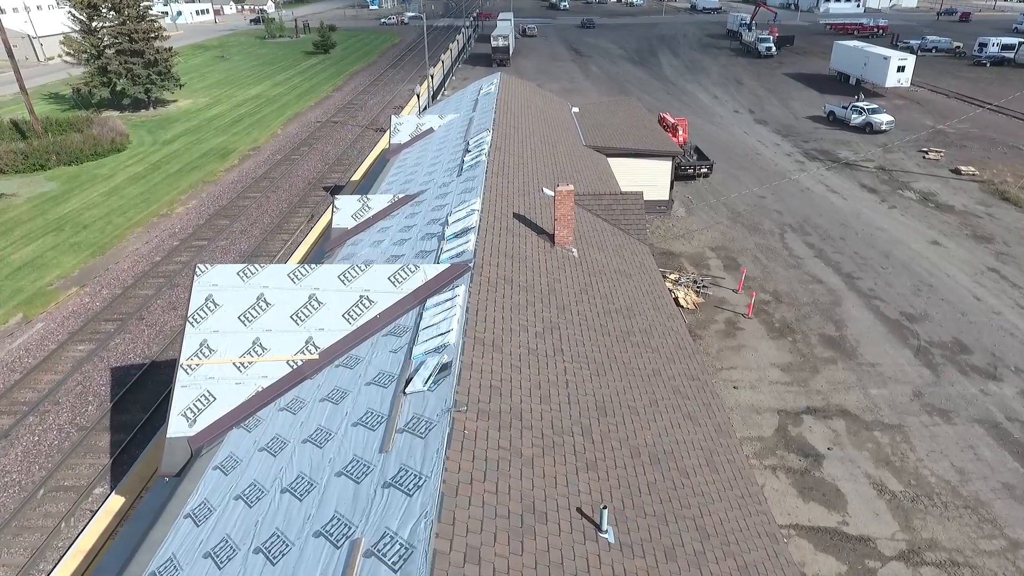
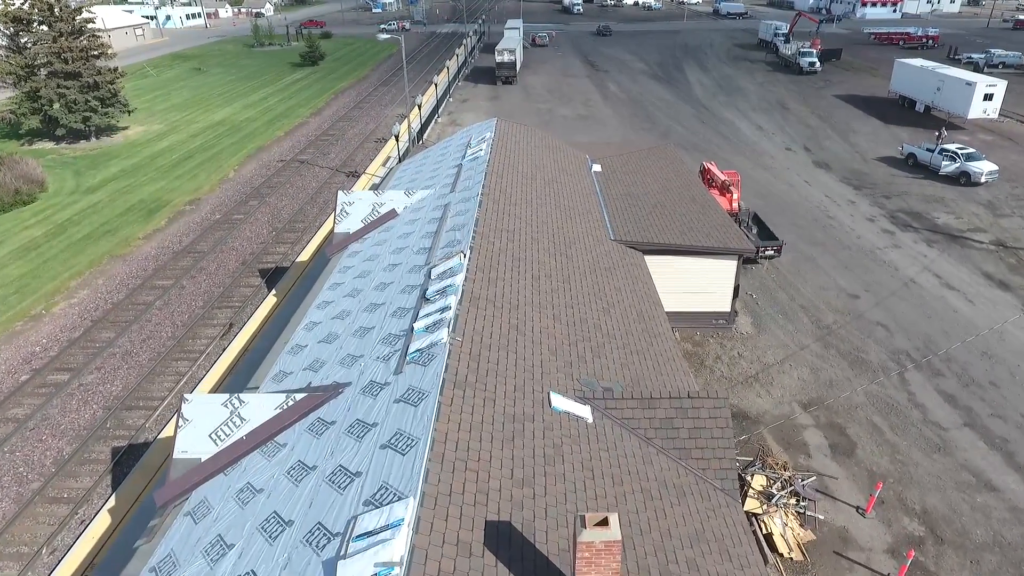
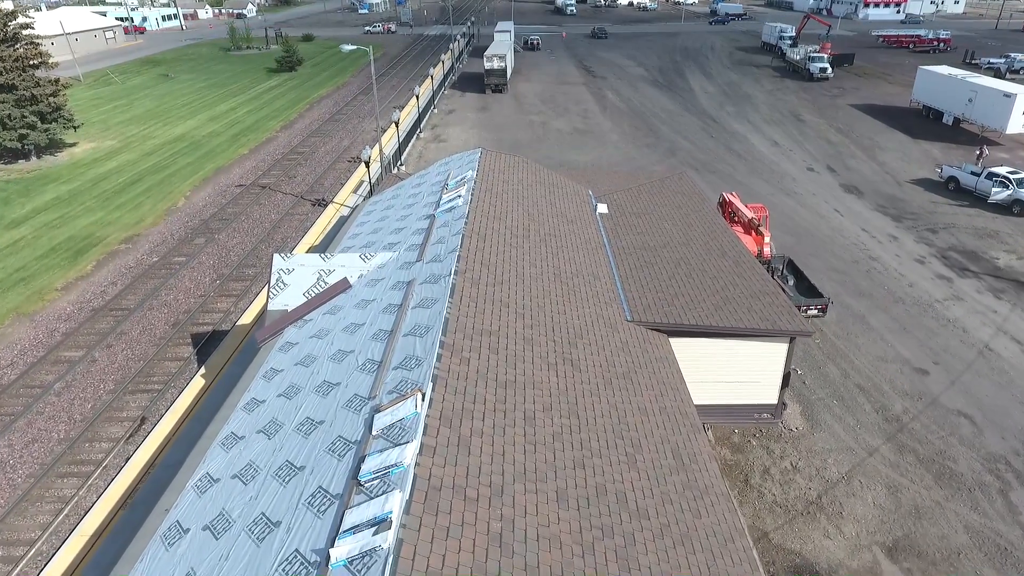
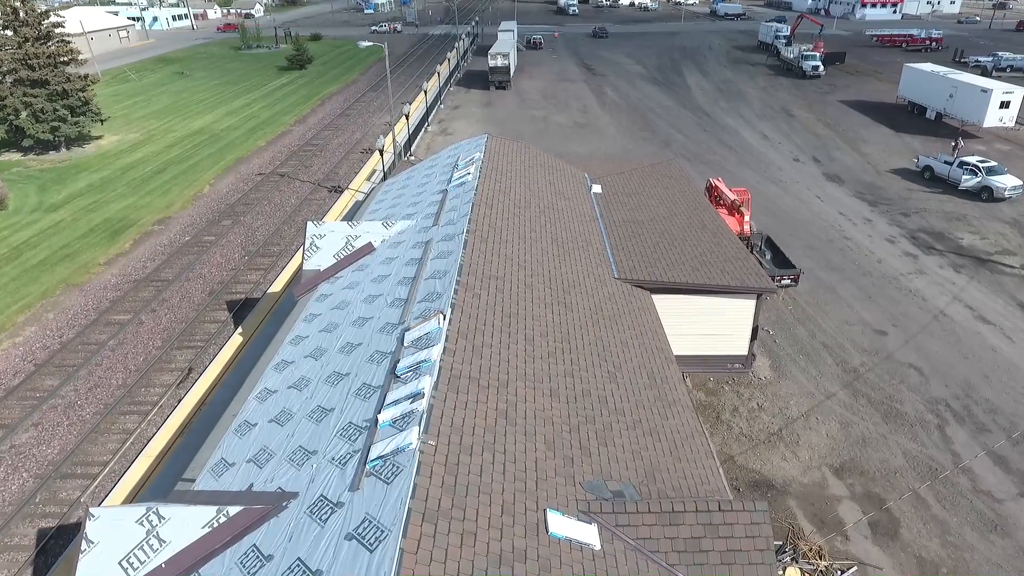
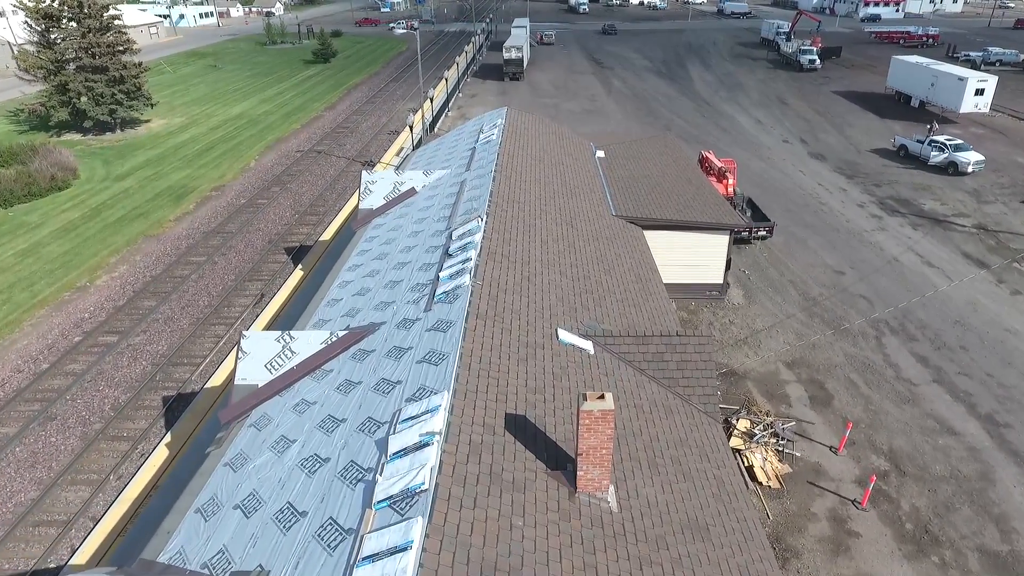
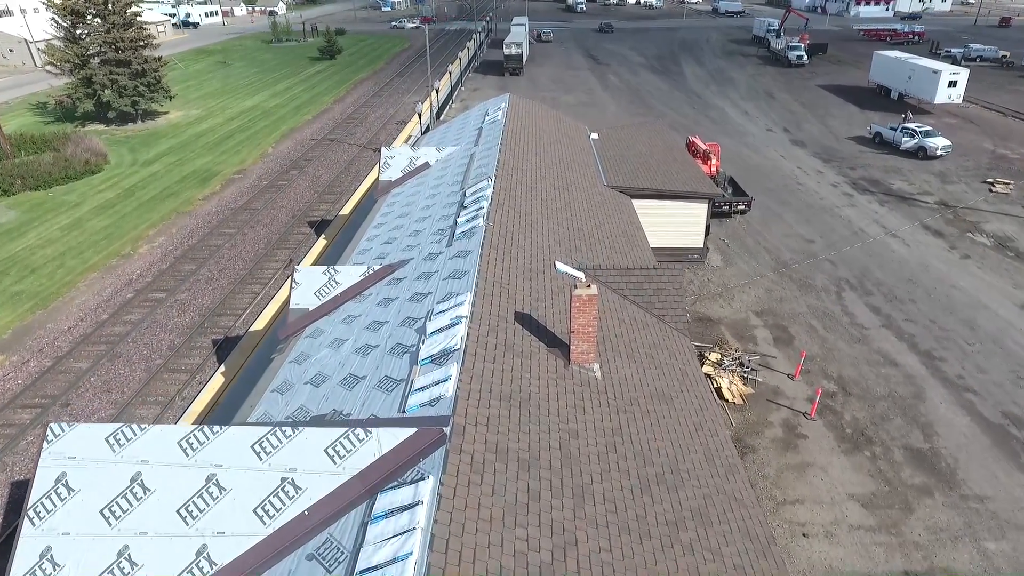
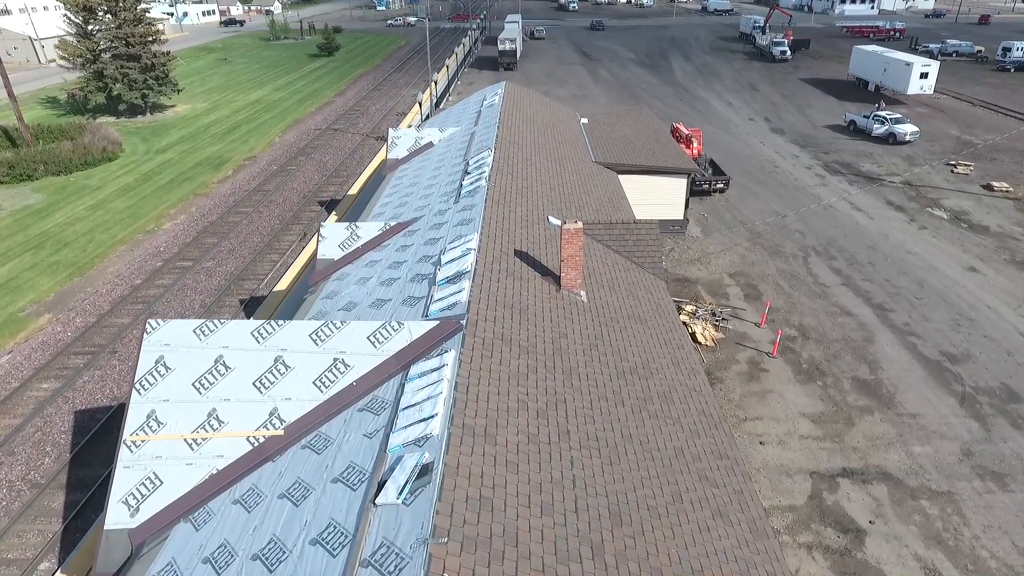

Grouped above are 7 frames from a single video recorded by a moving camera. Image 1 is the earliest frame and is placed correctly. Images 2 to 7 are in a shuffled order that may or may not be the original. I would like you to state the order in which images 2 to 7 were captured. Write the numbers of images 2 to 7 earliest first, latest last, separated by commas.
7, 6, 5, 2, 4, 3
